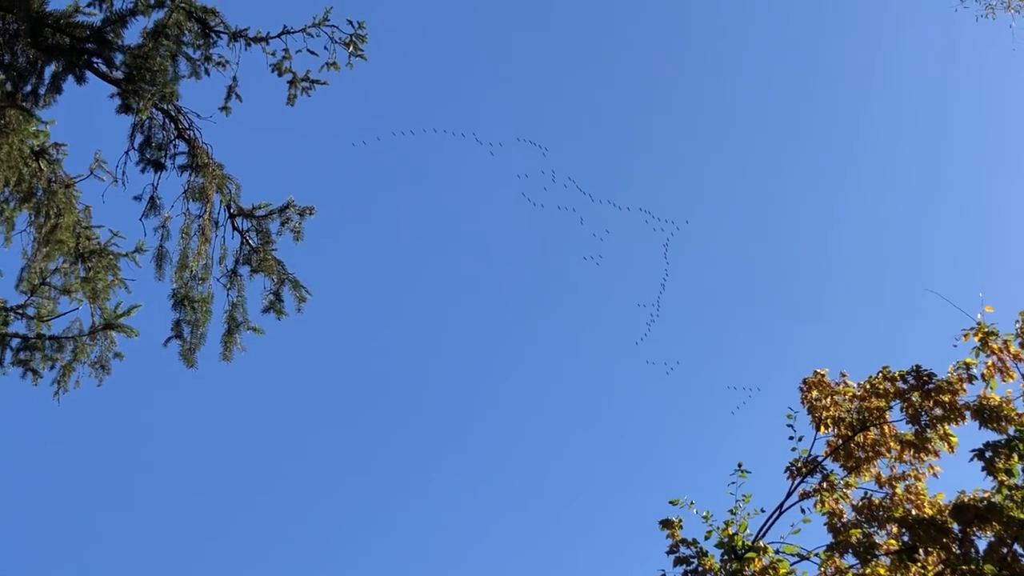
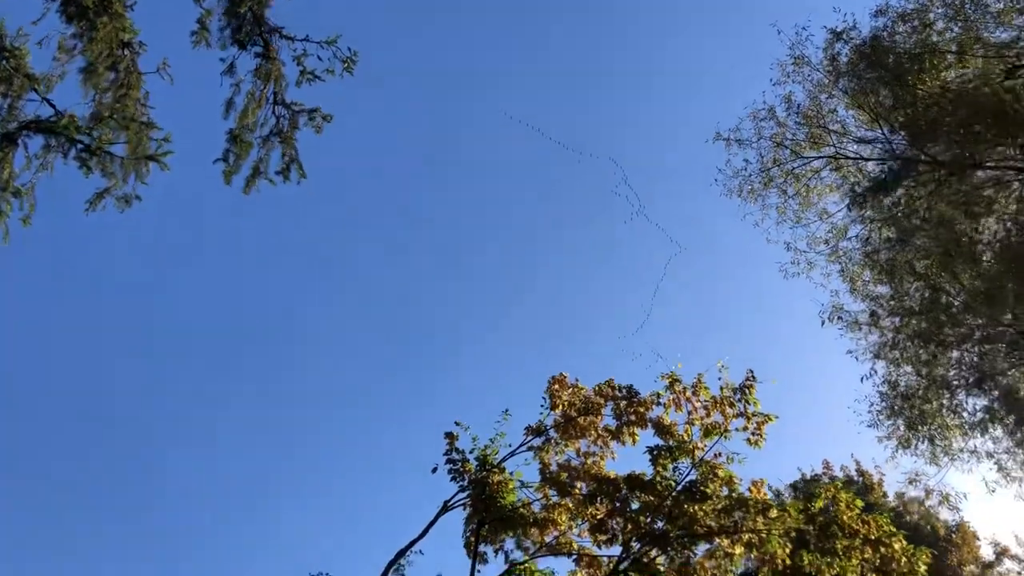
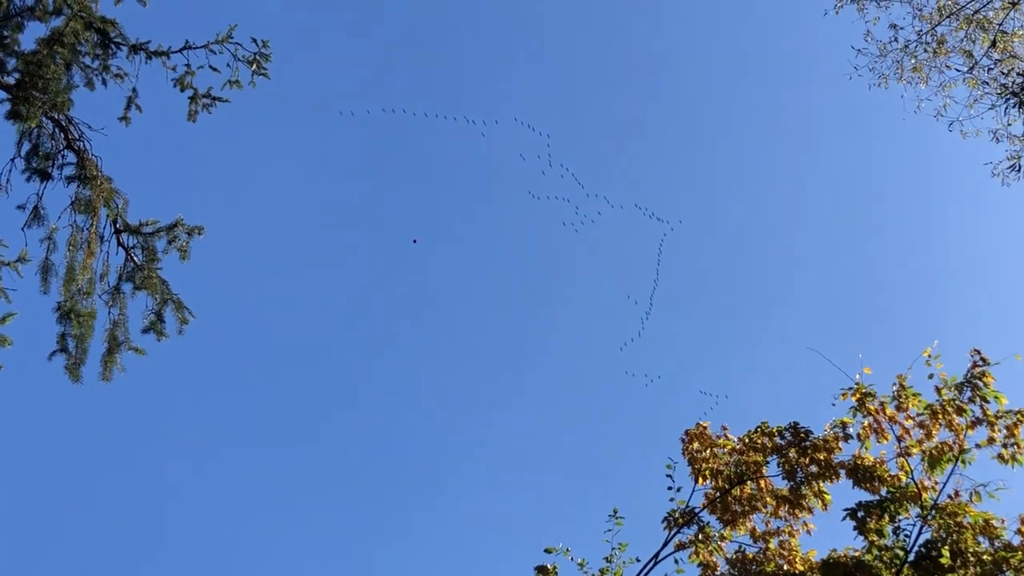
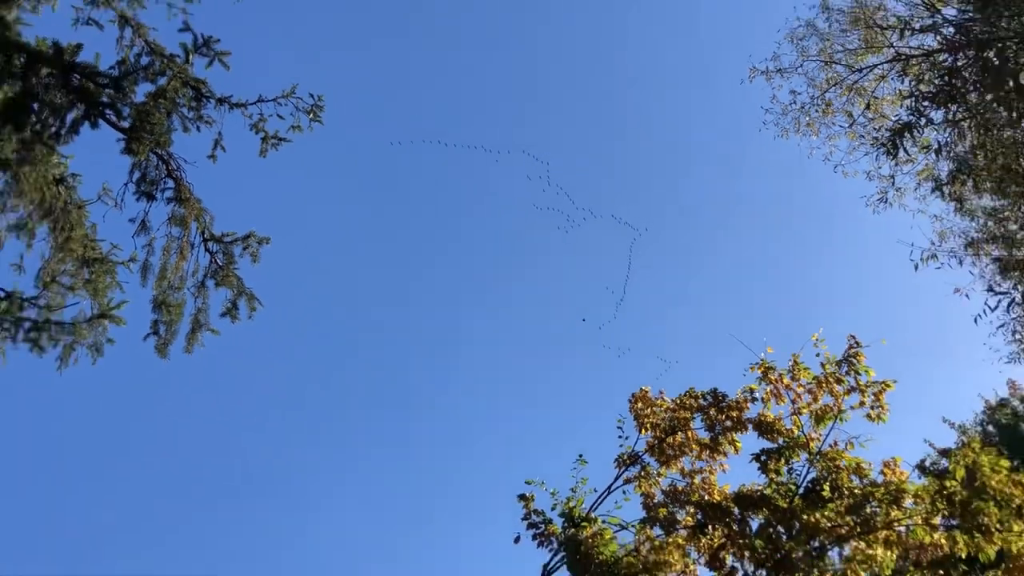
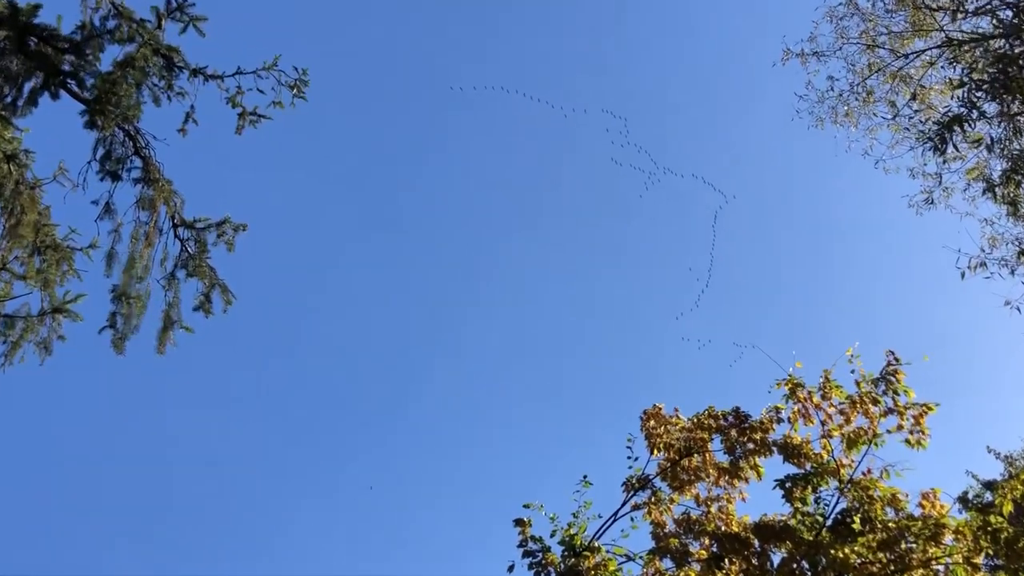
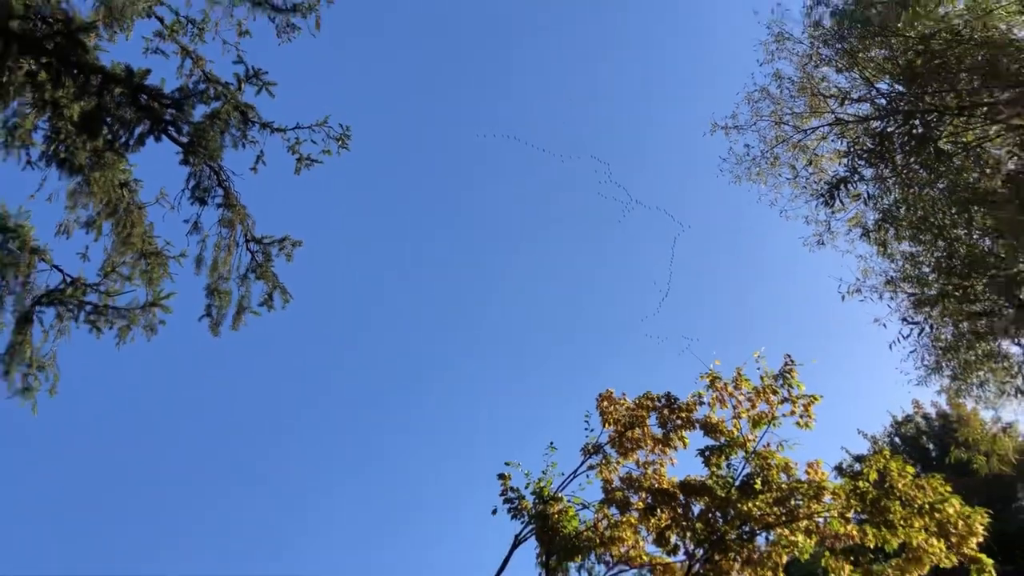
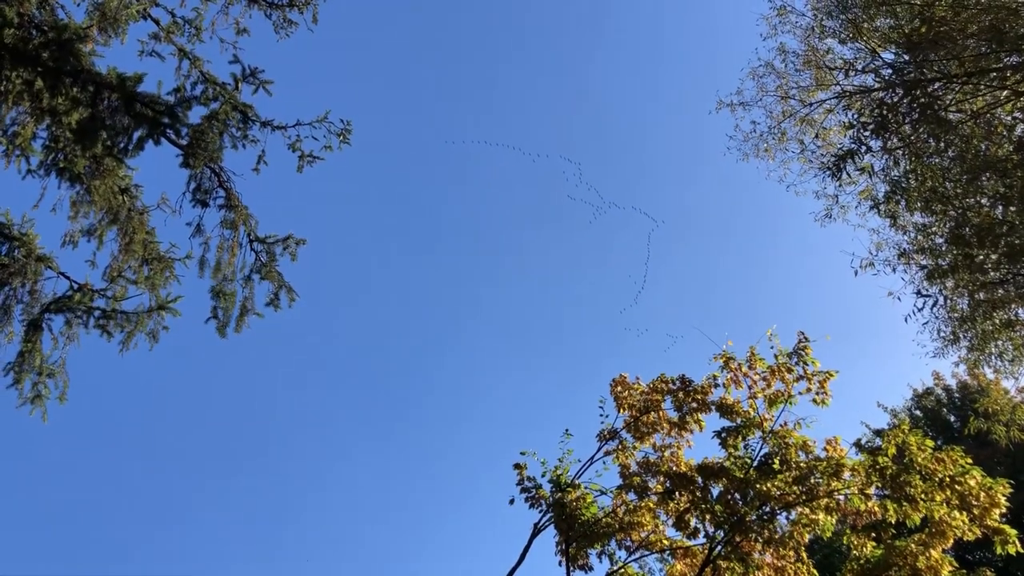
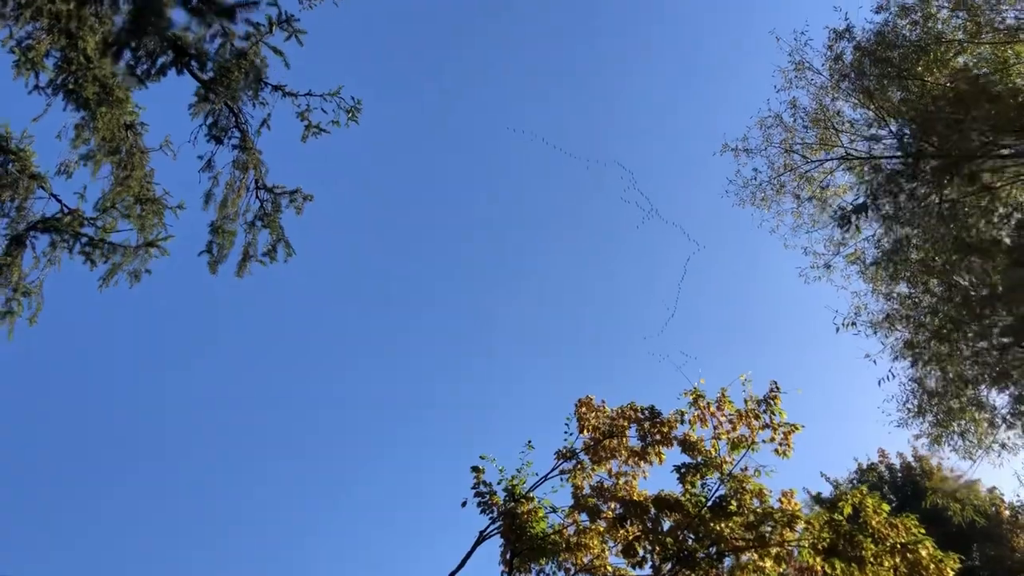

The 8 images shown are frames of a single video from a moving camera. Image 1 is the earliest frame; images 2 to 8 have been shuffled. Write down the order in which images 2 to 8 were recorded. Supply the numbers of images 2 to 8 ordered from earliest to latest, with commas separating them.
3, 4, 7, 5, 6, 8, 2
